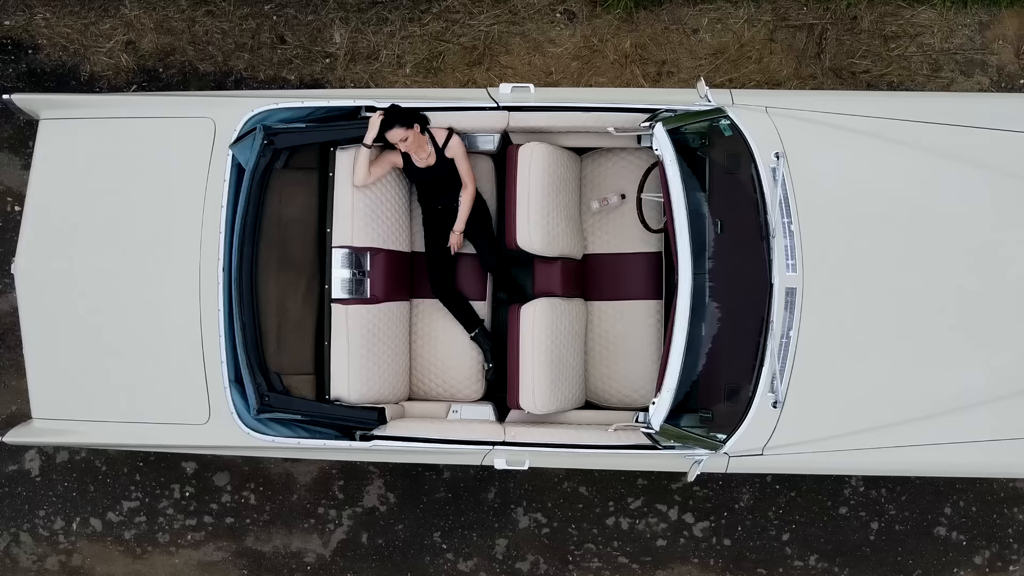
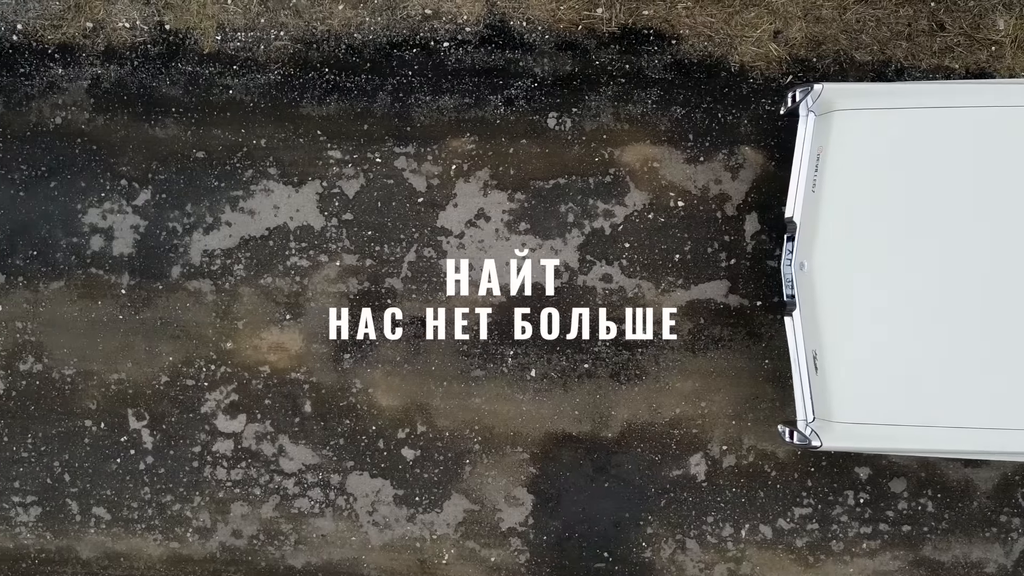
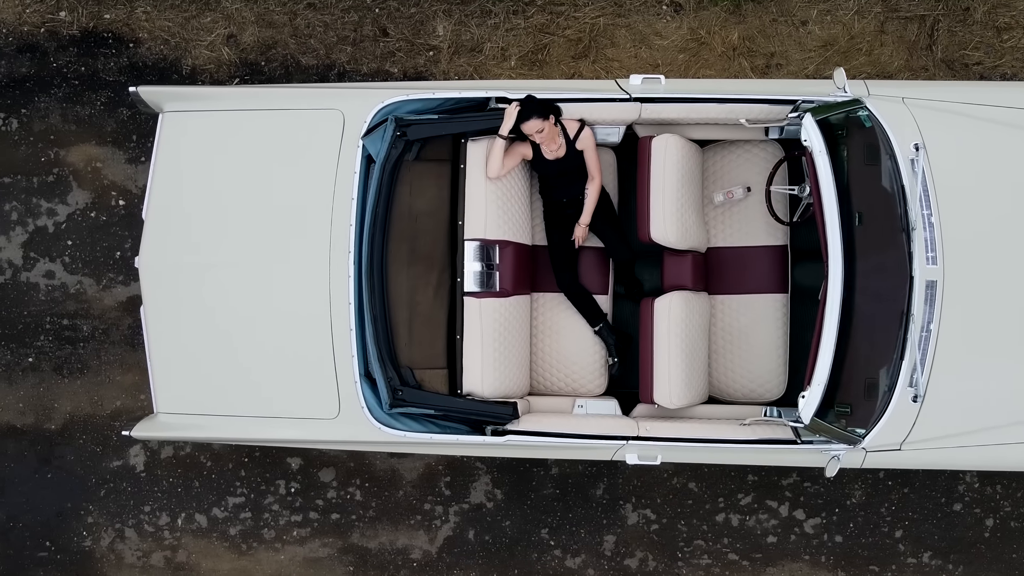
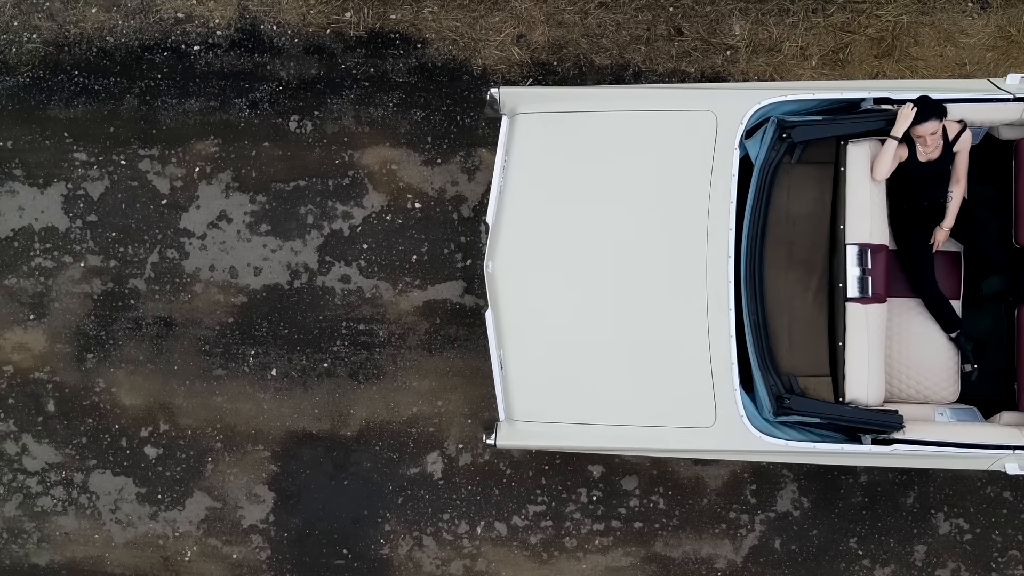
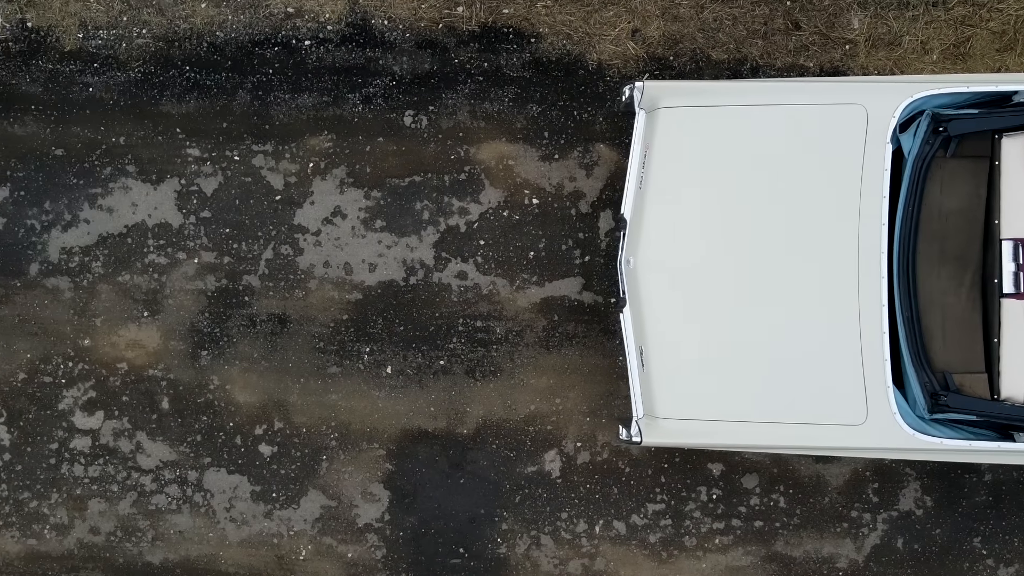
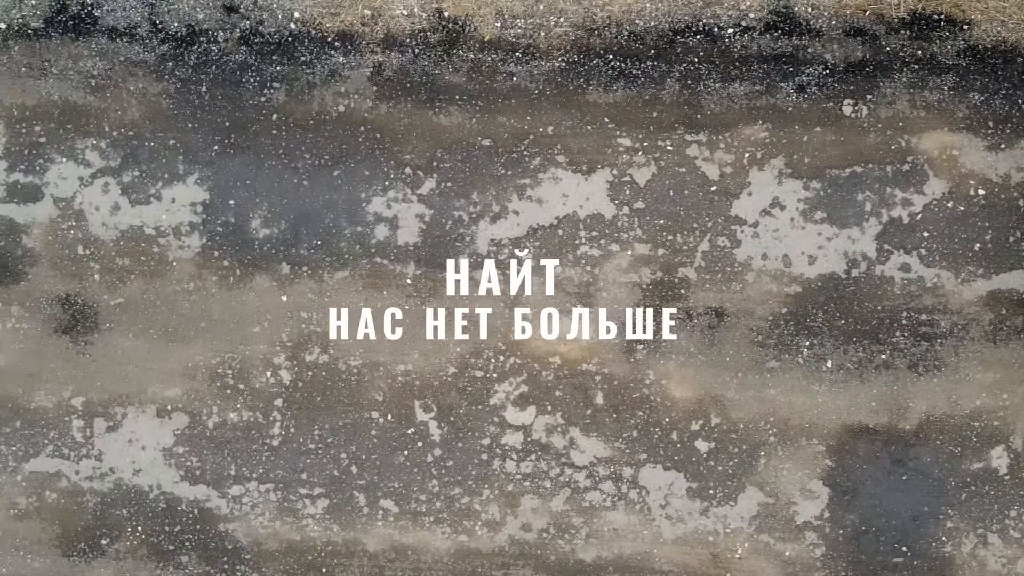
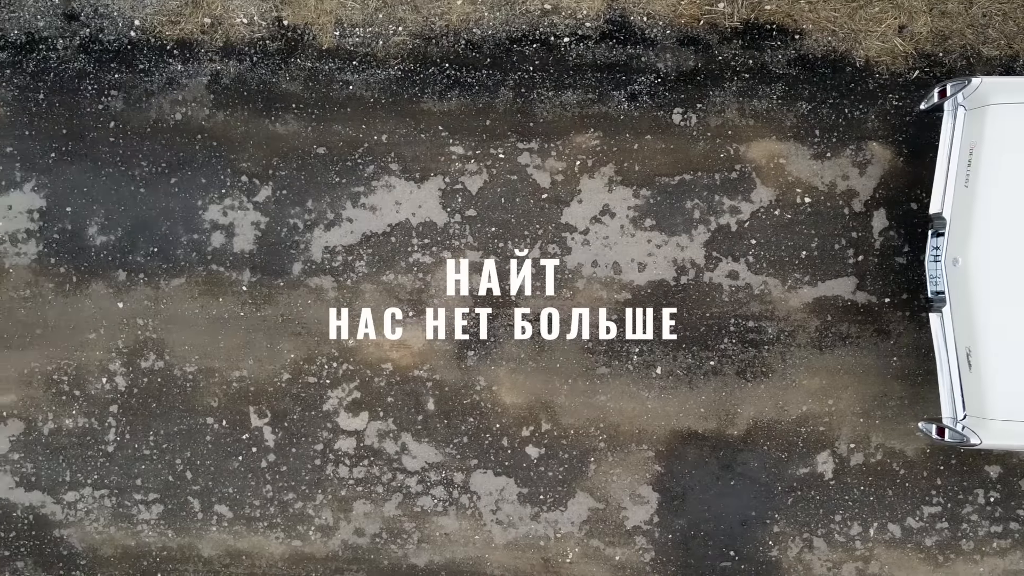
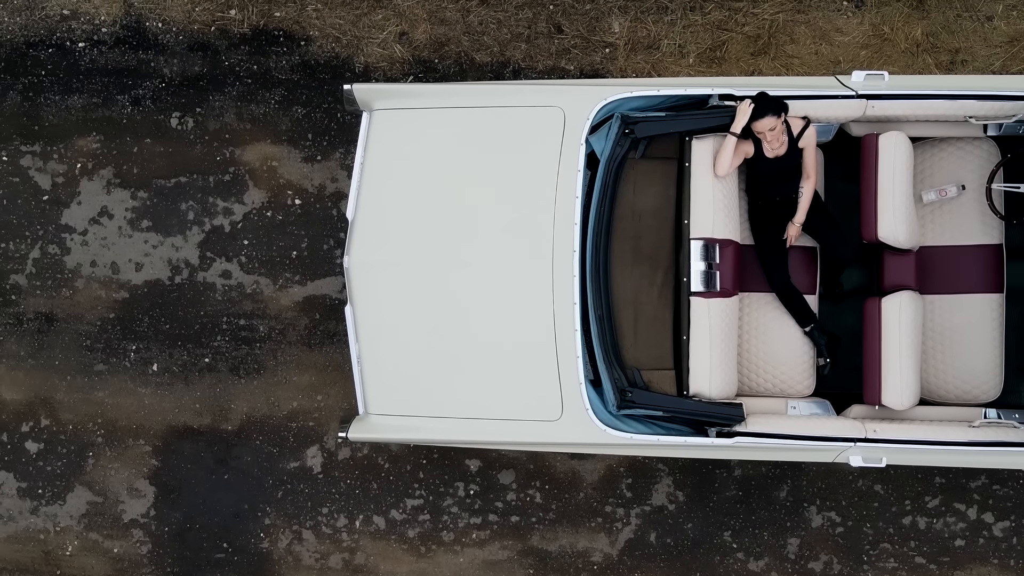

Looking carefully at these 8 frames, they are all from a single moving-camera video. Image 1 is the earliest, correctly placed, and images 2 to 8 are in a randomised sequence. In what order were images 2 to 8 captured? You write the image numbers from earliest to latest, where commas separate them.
3, 8, 4, 5, 2, 7, 6
